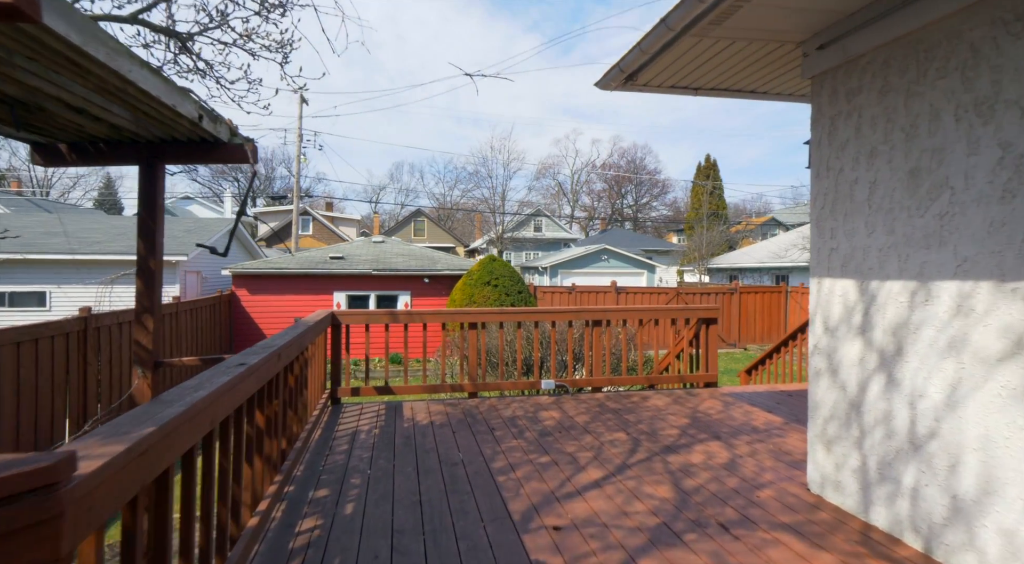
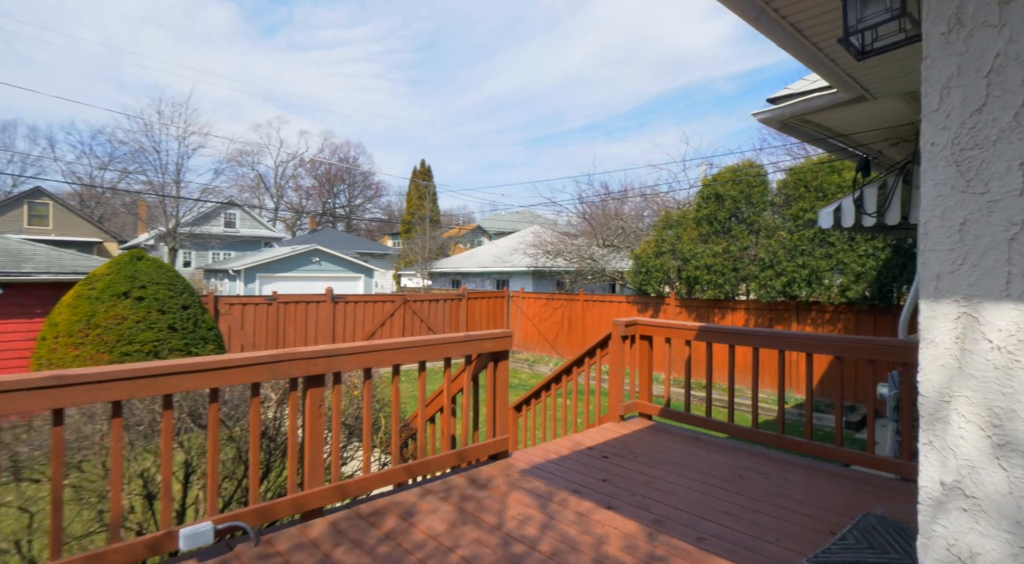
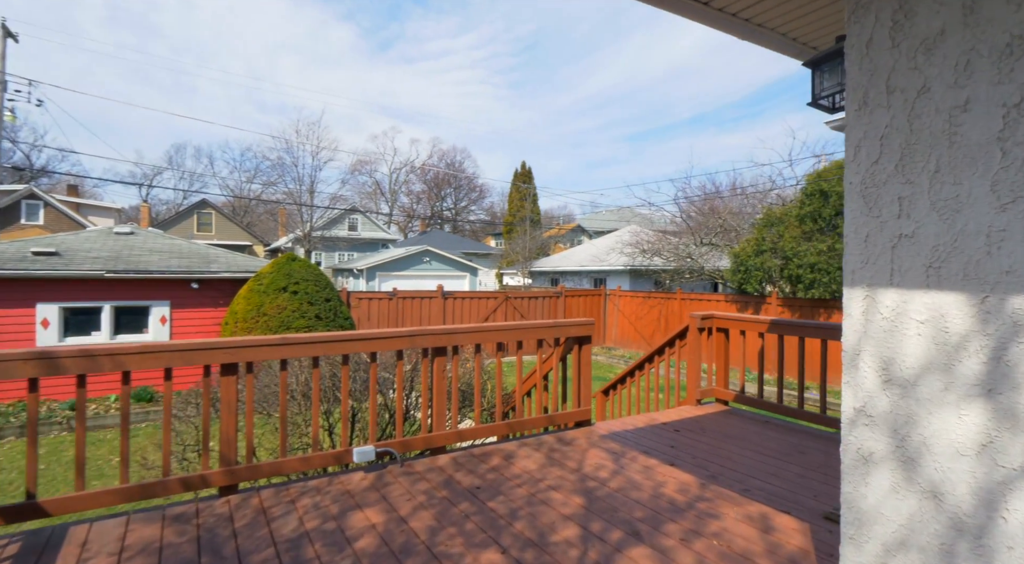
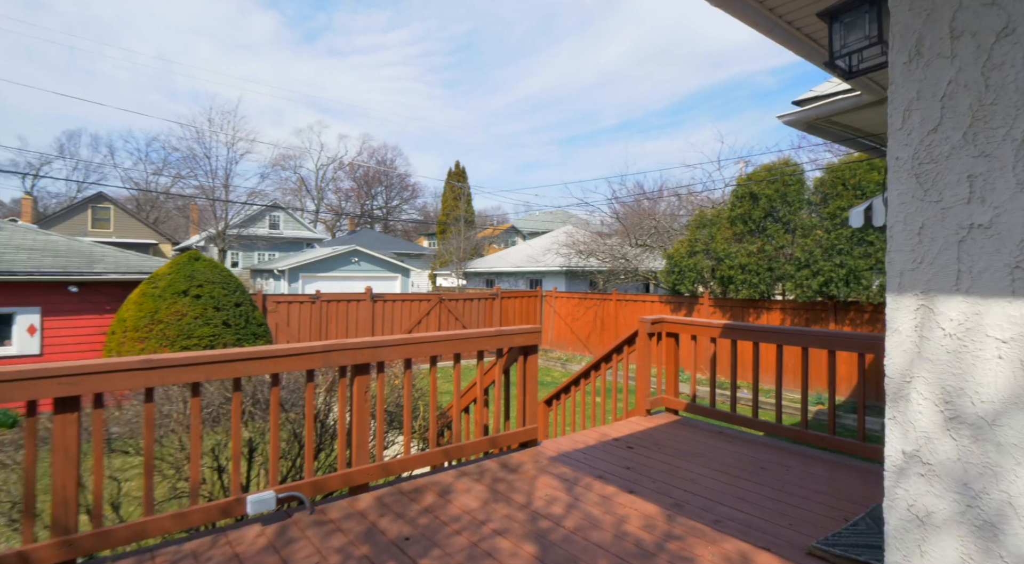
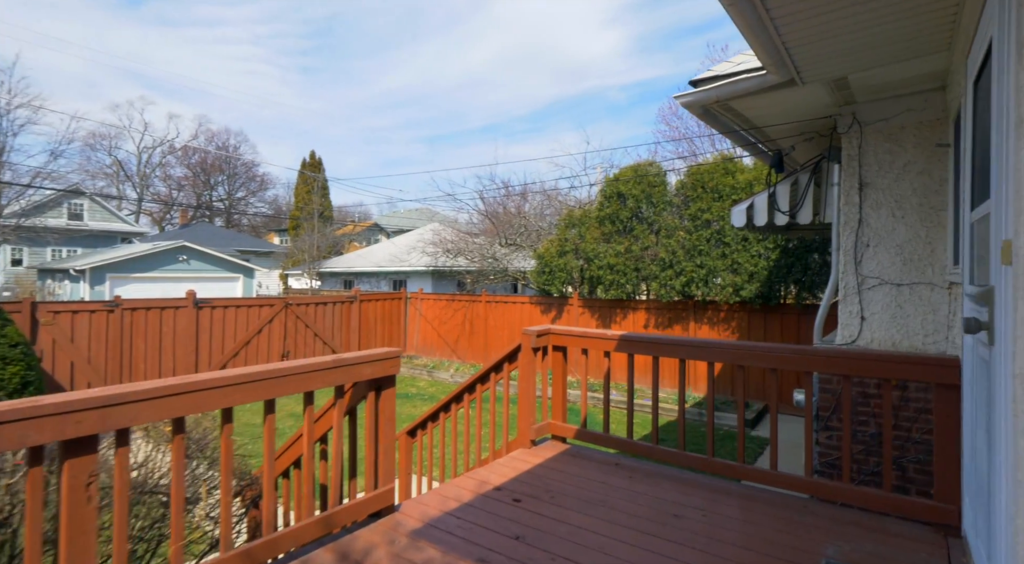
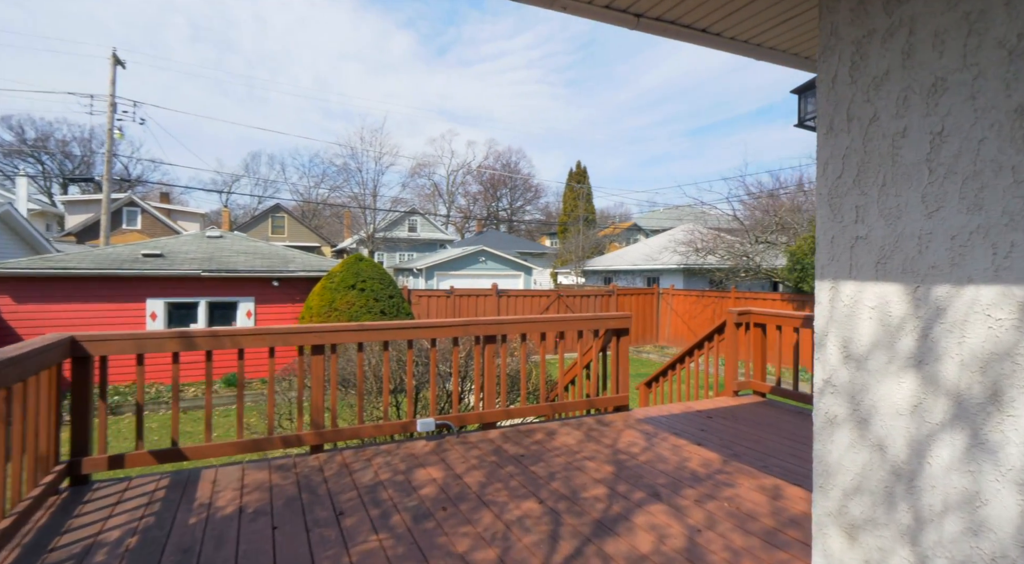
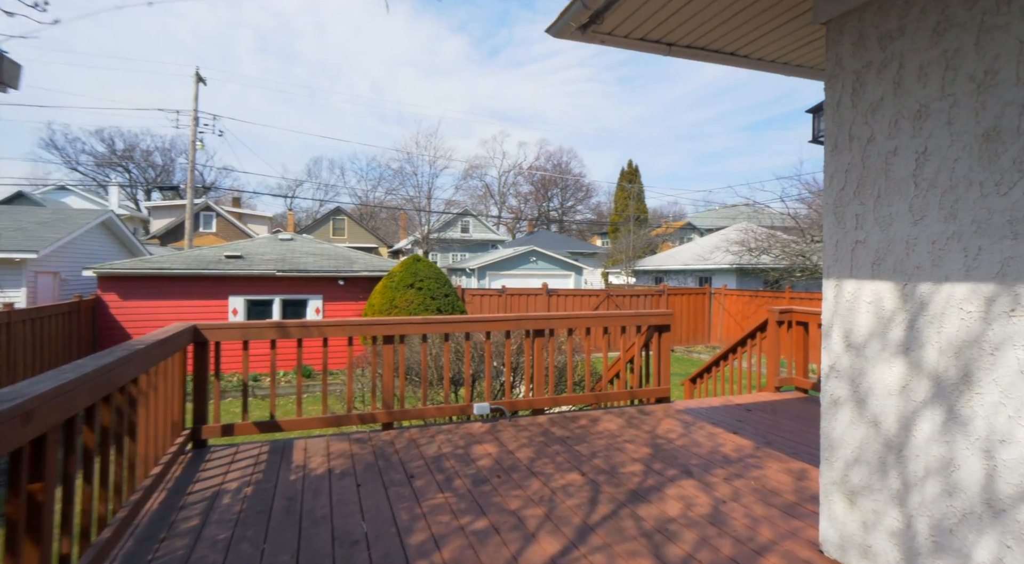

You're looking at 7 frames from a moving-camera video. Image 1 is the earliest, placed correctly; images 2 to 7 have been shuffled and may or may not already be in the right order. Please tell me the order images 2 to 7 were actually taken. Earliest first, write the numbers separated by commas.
7, 6, 3, 4, 2, 5
